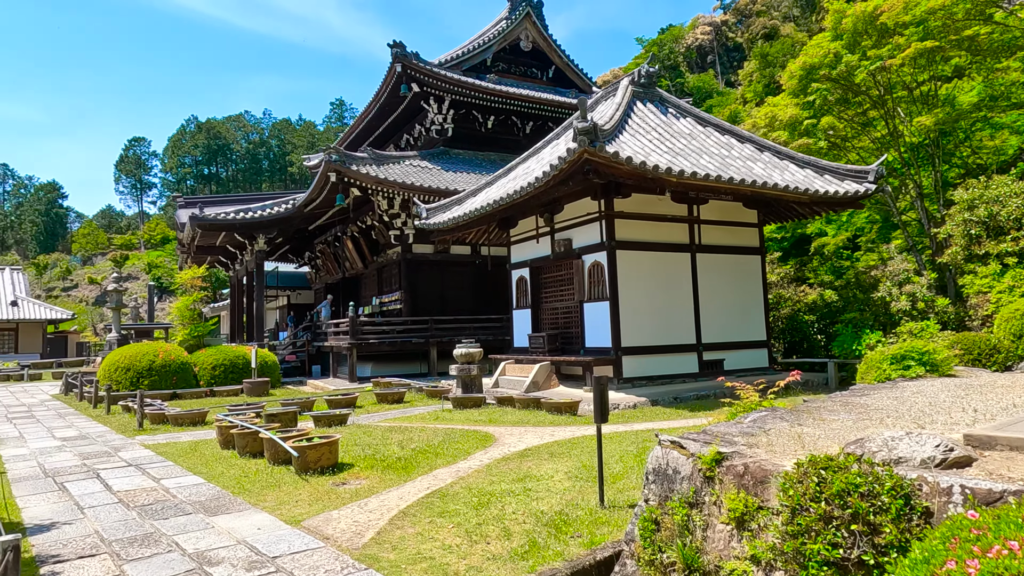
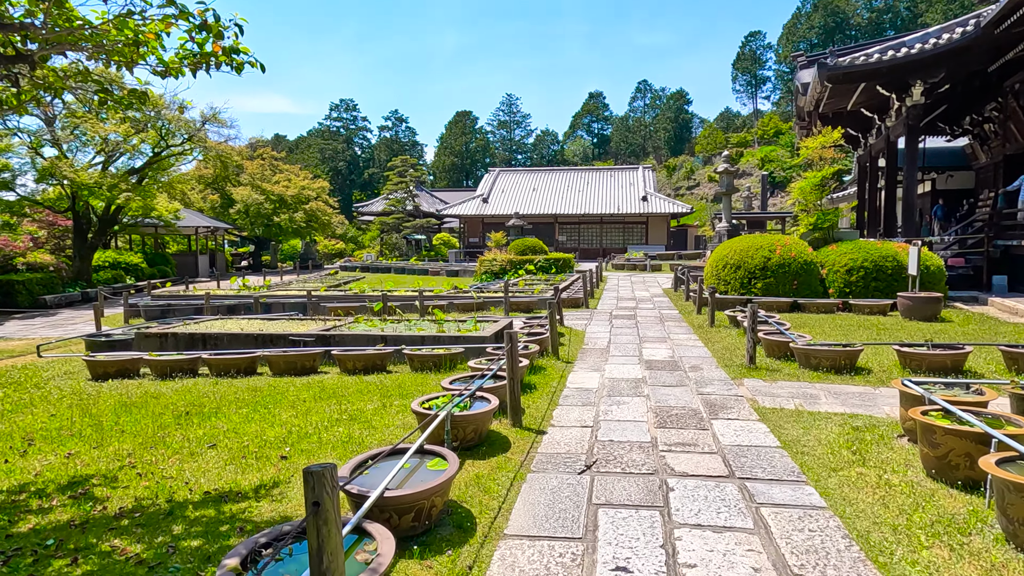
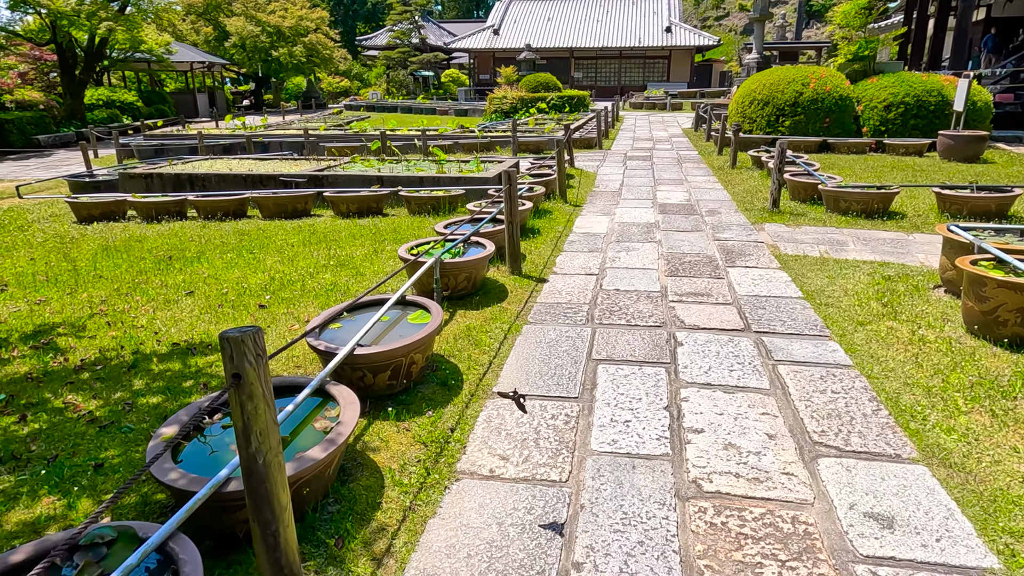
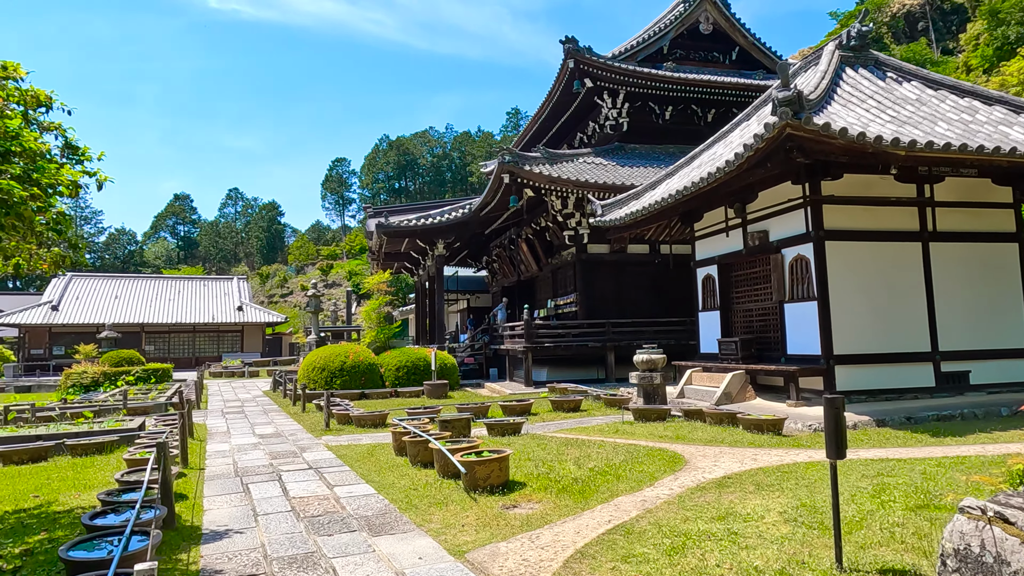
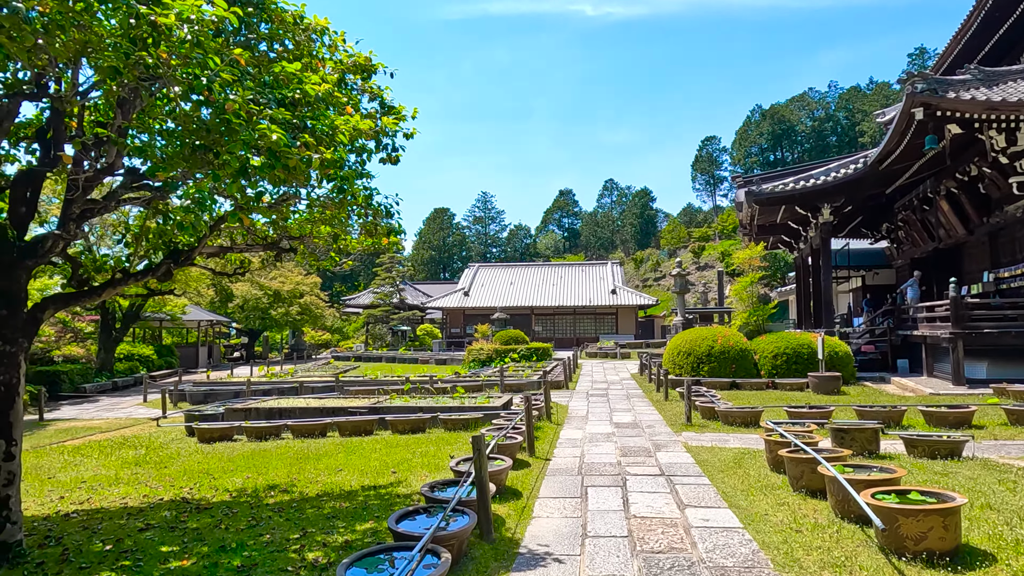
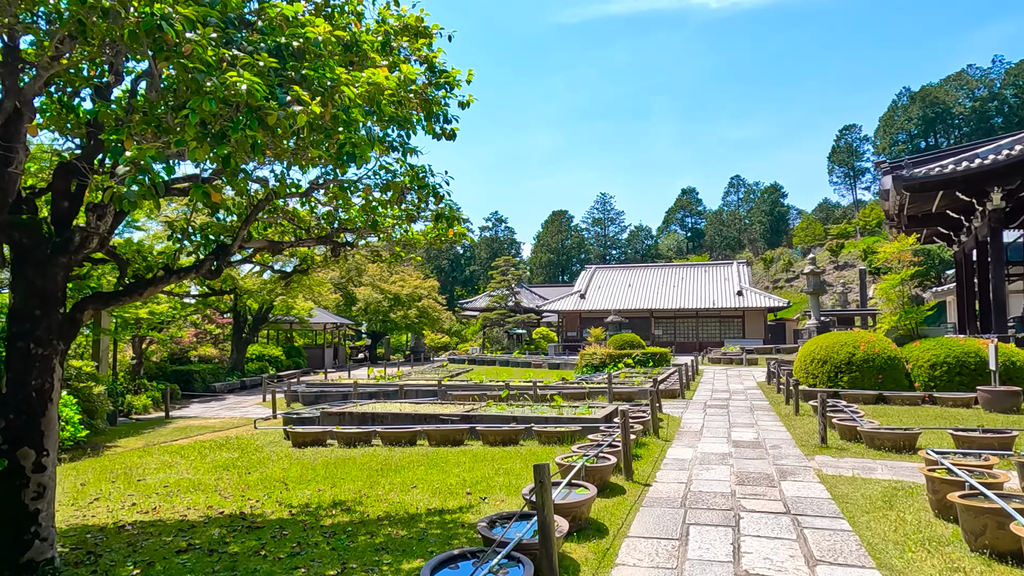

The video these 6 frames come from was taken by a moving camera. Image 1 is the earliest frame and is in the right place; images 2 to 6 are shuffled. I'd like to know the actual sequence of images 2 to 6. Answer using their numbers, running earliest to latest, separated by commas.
4, 5, 6, 2, 3
